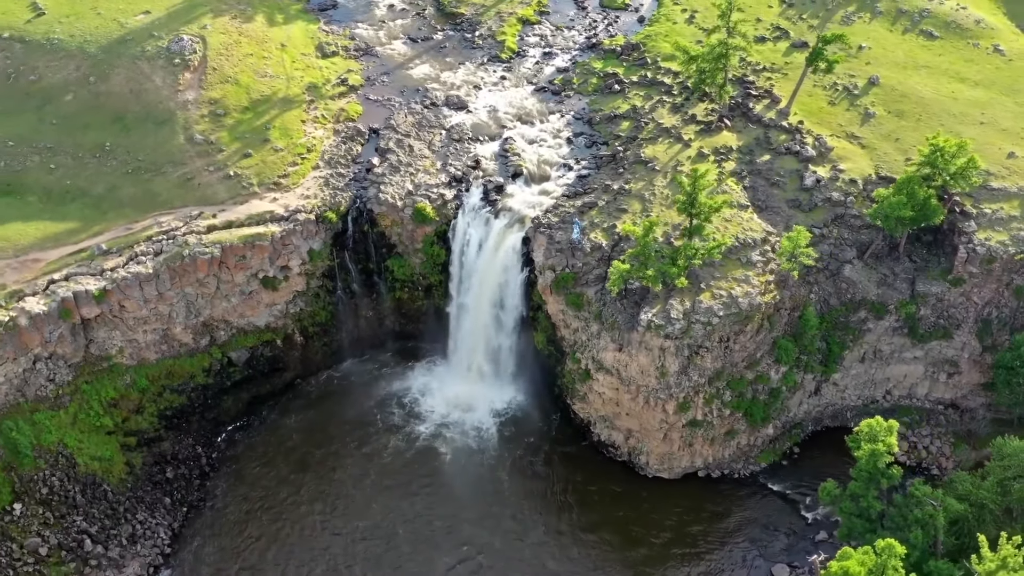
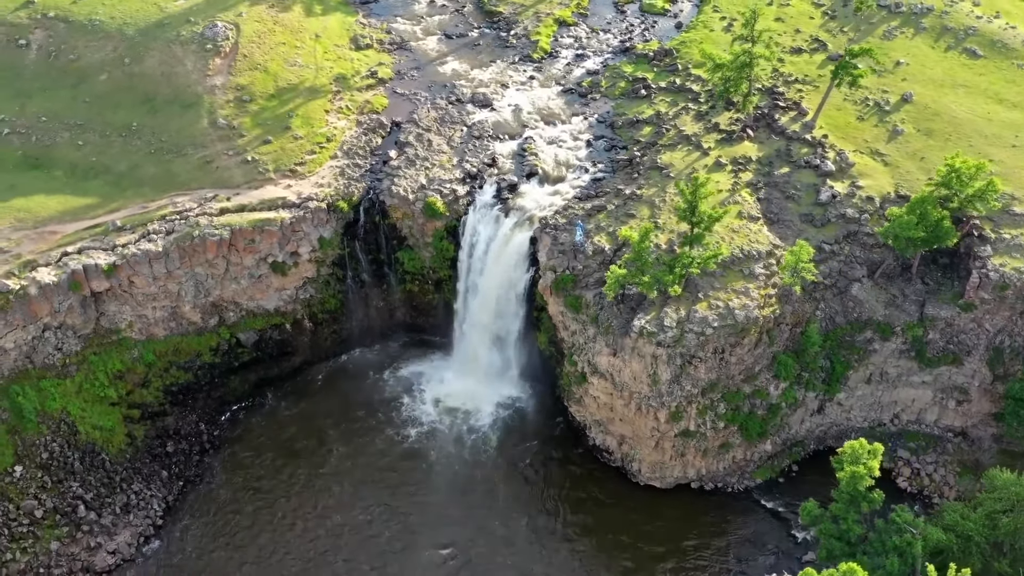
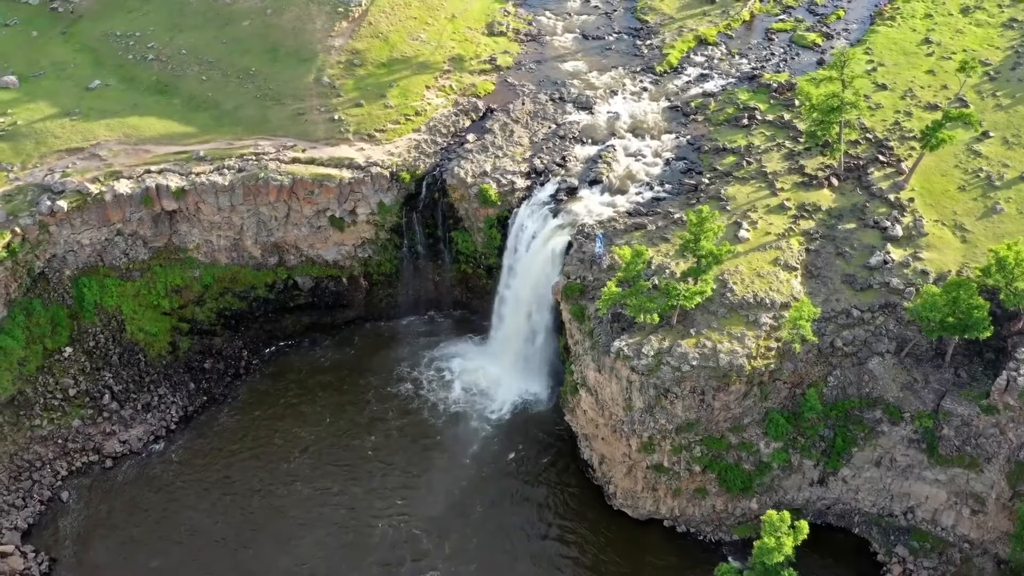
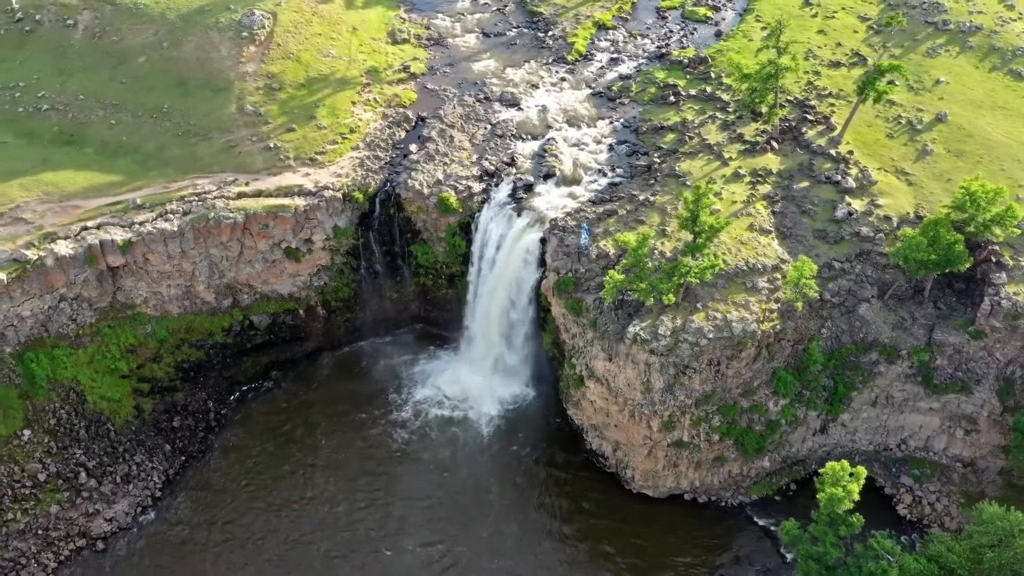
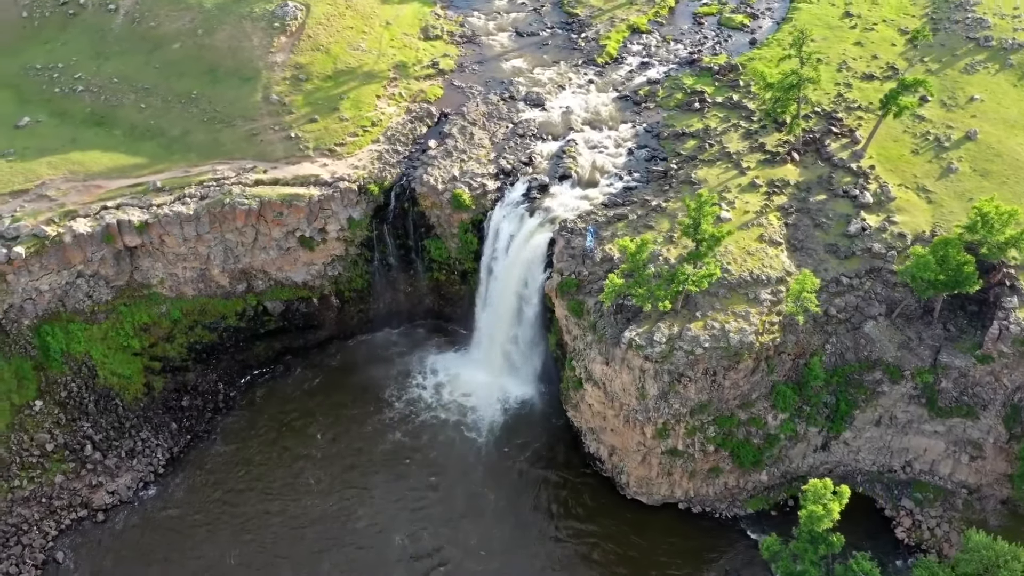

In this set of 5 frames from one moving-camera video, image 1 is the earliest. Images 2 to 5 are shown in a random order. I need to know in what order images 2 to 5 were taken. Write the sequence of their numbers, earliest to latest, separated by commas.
2, 4, 5, 3
